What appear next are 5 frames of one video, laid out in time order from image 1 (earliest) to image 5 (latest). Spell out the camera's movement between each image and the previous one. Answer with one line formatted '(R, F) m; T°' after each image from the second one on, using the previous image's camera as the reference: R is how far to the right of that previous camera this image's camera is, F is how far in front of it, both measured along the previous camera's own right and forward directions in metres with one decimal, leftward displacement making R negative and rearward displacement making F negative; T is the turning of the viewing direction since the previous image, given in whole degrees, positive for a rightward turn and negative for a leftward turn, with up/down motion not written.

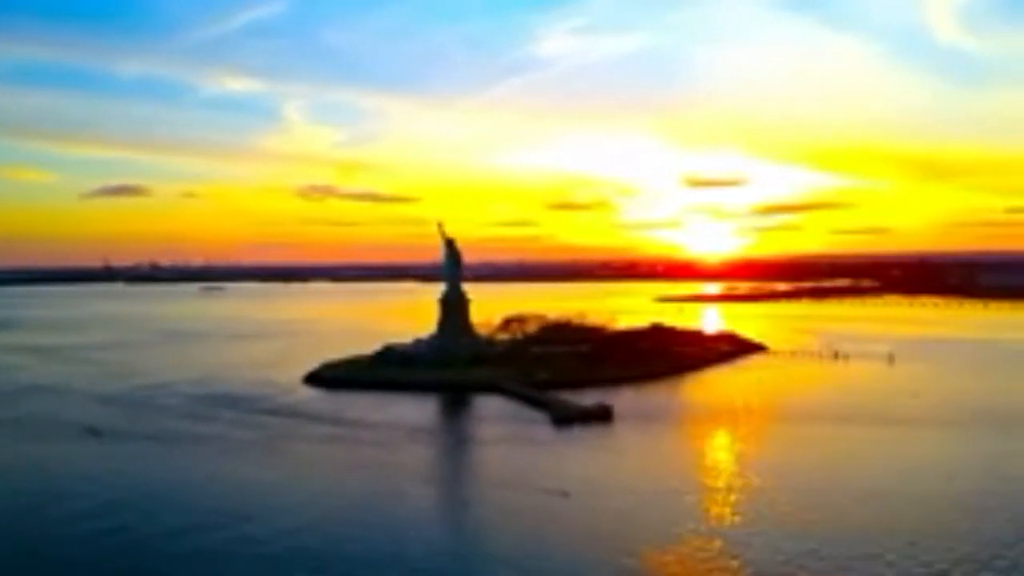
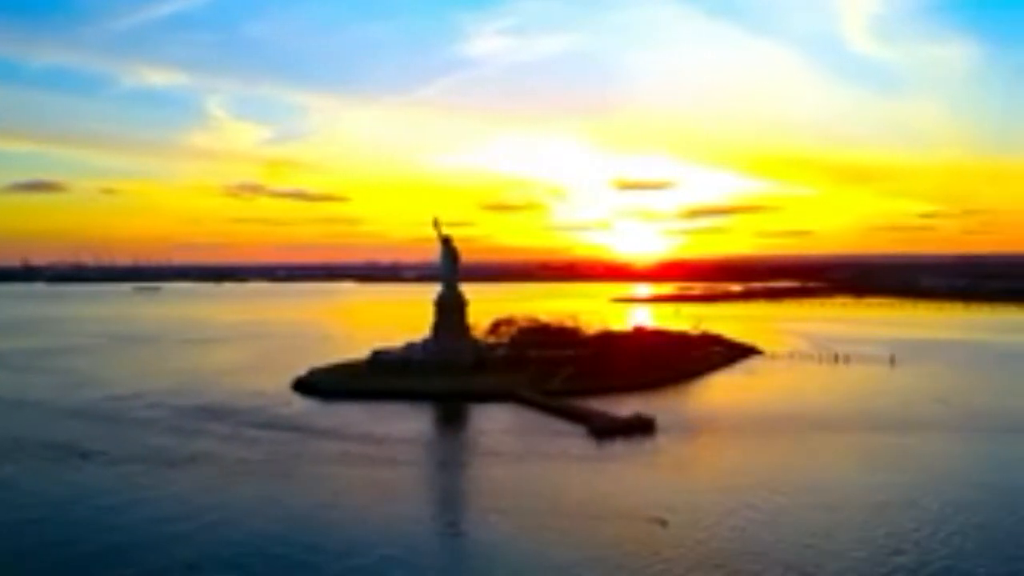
(-1.6, +1.8) m; +4°
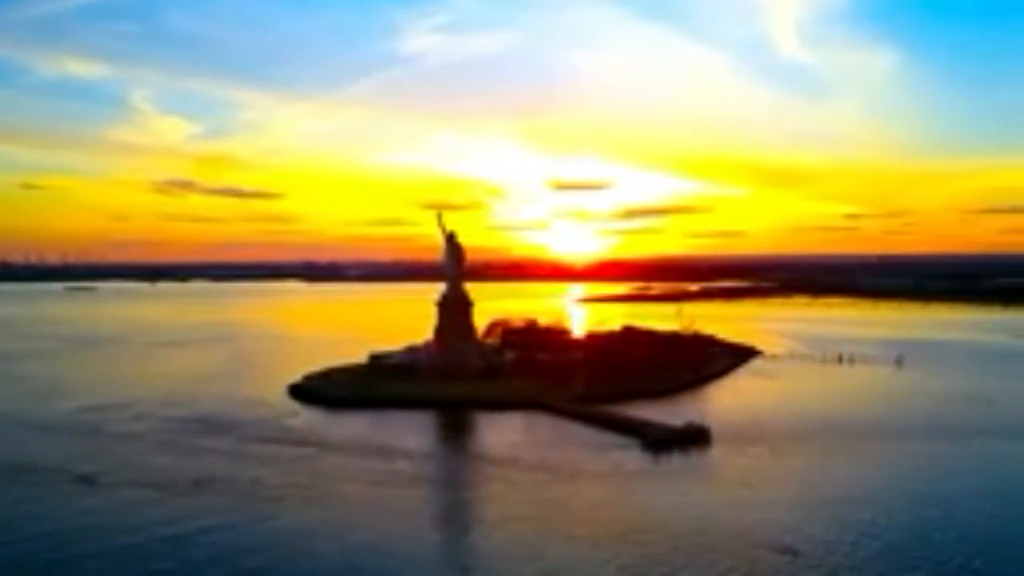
(-1.5, +1.6) m; +4°
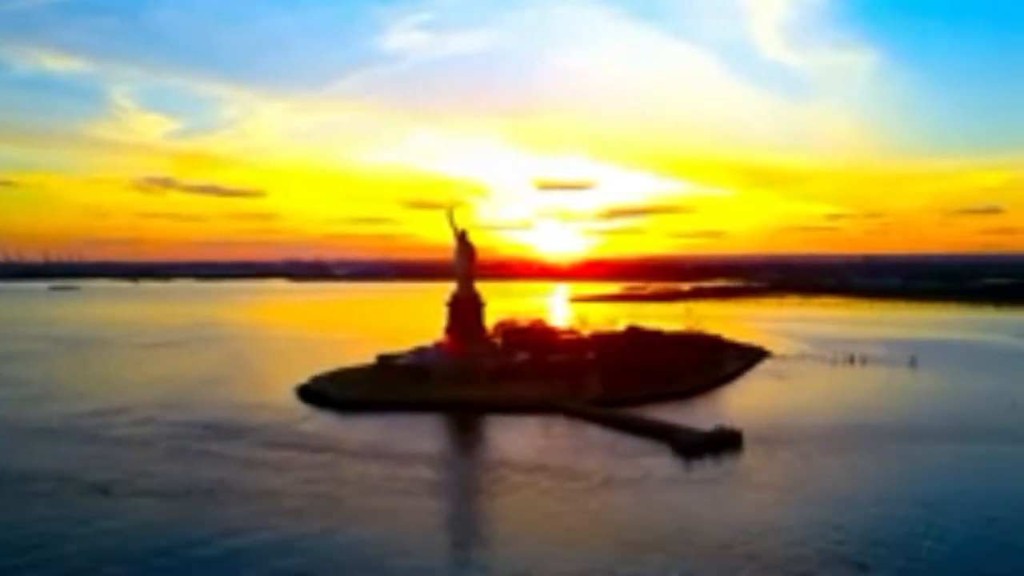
(-0.6, +0.6) m; +1°
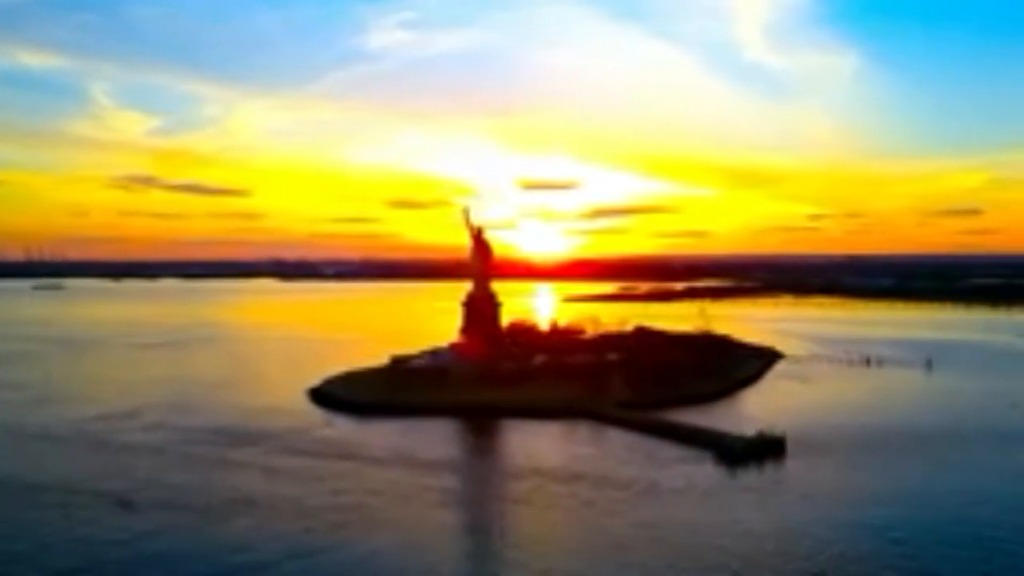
(-0.6, +0.7) m; +1°
